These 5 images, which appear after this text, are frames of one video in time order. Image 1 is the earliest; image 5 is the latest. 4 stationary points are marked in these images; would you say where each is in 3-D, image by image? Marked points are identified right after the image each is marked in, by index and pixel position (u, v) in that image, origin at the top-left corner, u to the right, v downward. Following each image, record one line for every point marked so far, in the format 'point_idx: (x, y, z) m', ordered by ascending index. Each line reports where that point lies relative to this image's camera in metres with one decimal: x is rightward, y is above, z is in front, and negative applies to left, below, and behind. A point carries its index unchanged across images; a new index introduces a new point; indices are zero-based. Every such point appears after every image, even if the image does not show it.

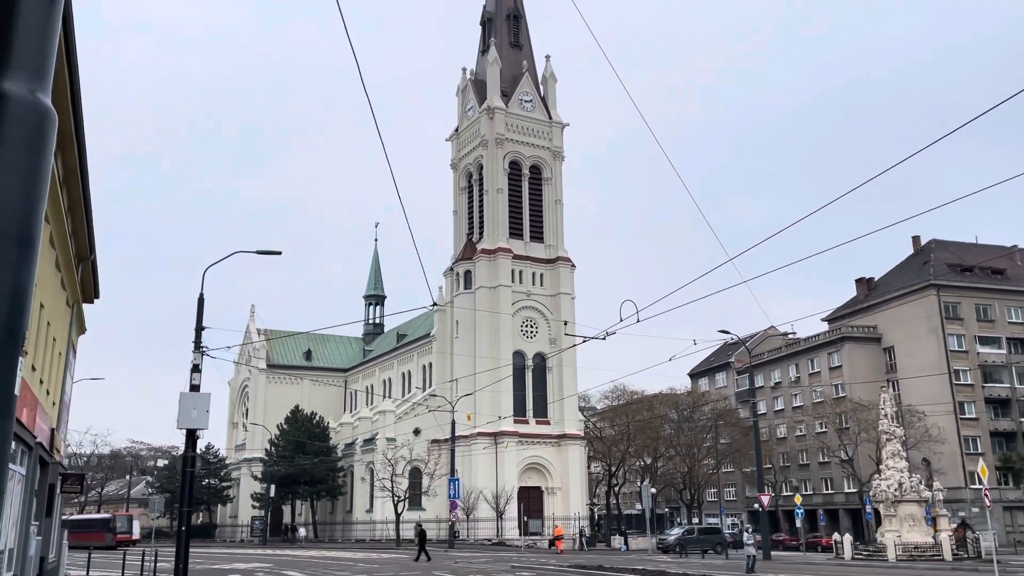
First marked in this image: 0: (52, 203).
0: (-9.7, +1.8, +19.0) m
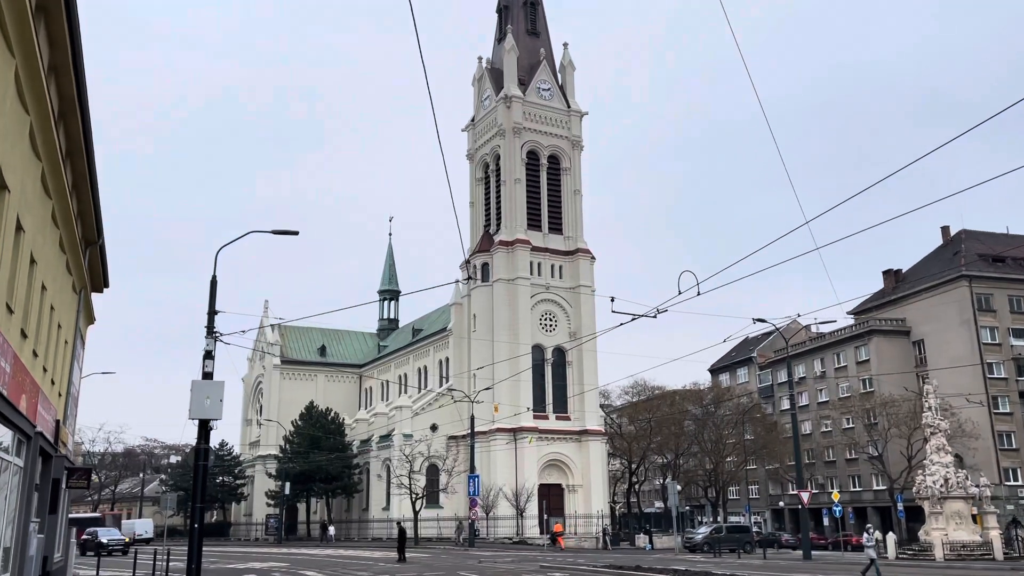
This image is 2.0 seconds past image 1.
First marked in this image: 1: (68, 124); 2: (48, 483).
0: (-9.0, +2.2, +17.7) m
1: (-8.8, +3.3, +17.7) m
2: (-10.0, -4.2, +19.1) m
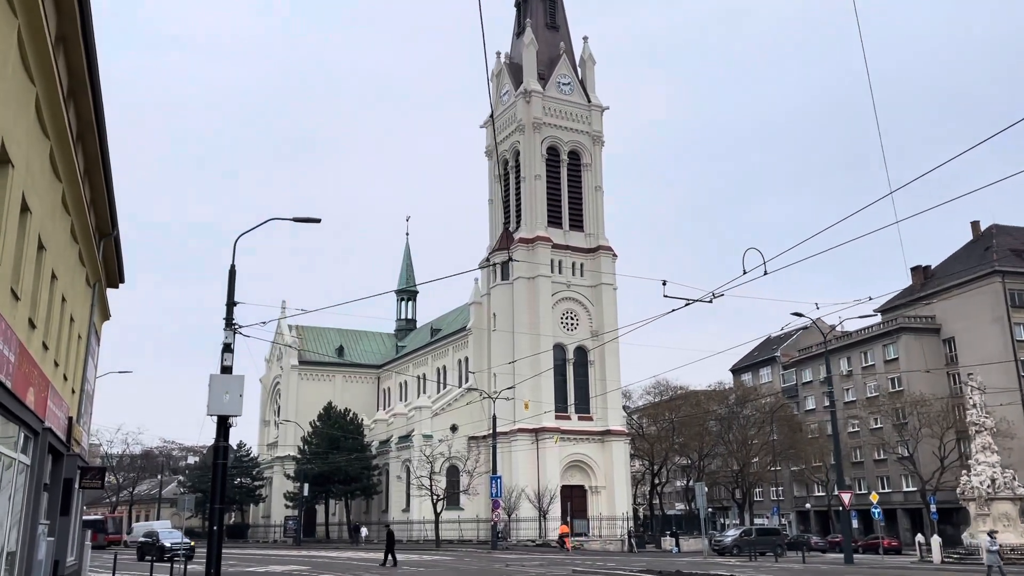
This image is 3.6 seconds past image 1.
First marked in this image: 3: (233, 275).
0: (-8.4, +2.4, +16.8) m
1: (-8.1, +3.5, +16.7) m
2: (-9.3, -4.0, +18.2) m
3: (-6.1, +0.3, +19.6) m
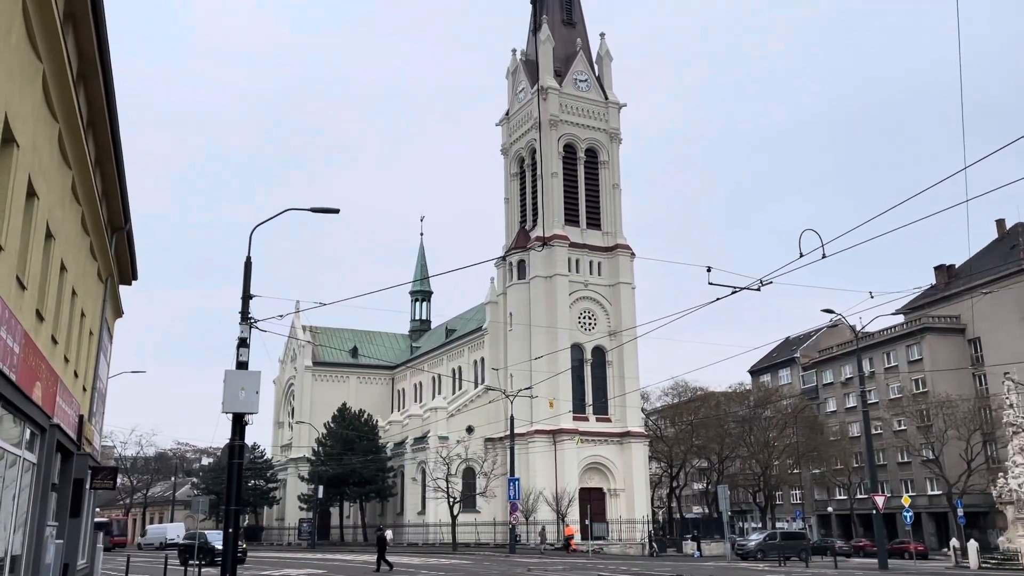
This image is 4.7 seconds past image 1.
0: (-7.8, +2.6, +16.1) m
1: (-7.6, +3.6, +16.1) m
2: (-8.7, -3.8, +17.5) m
3: (-5.6, +0.4, +18.9) m
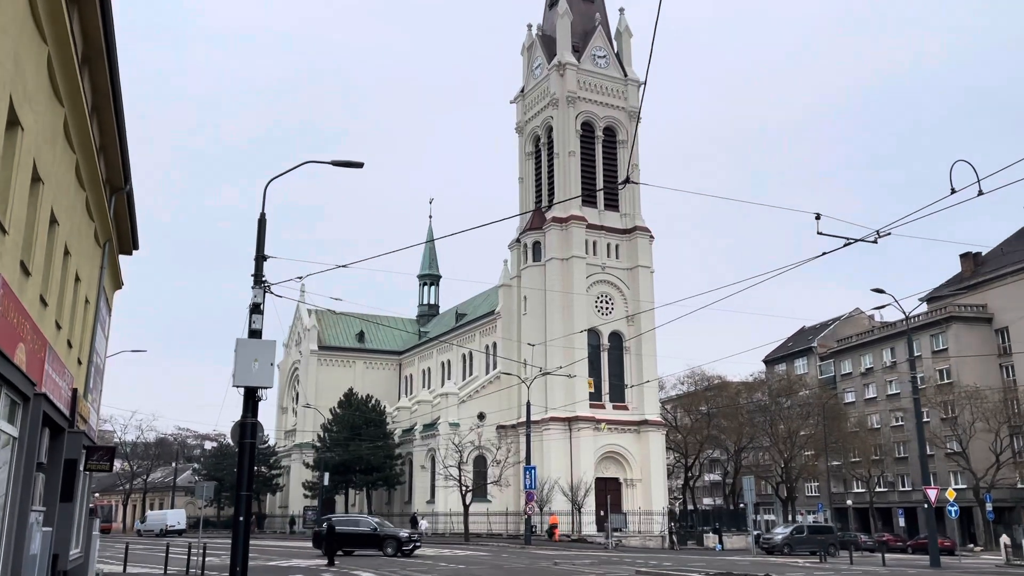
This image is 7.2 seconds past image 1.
0: (-7.0, +3.3, +14.1) m
1: (-6.7, +4.3, +14.1) m
2: (-7.9, -3.1, +15.6) m
3: (-4.7, +1.2, +16.9) m
